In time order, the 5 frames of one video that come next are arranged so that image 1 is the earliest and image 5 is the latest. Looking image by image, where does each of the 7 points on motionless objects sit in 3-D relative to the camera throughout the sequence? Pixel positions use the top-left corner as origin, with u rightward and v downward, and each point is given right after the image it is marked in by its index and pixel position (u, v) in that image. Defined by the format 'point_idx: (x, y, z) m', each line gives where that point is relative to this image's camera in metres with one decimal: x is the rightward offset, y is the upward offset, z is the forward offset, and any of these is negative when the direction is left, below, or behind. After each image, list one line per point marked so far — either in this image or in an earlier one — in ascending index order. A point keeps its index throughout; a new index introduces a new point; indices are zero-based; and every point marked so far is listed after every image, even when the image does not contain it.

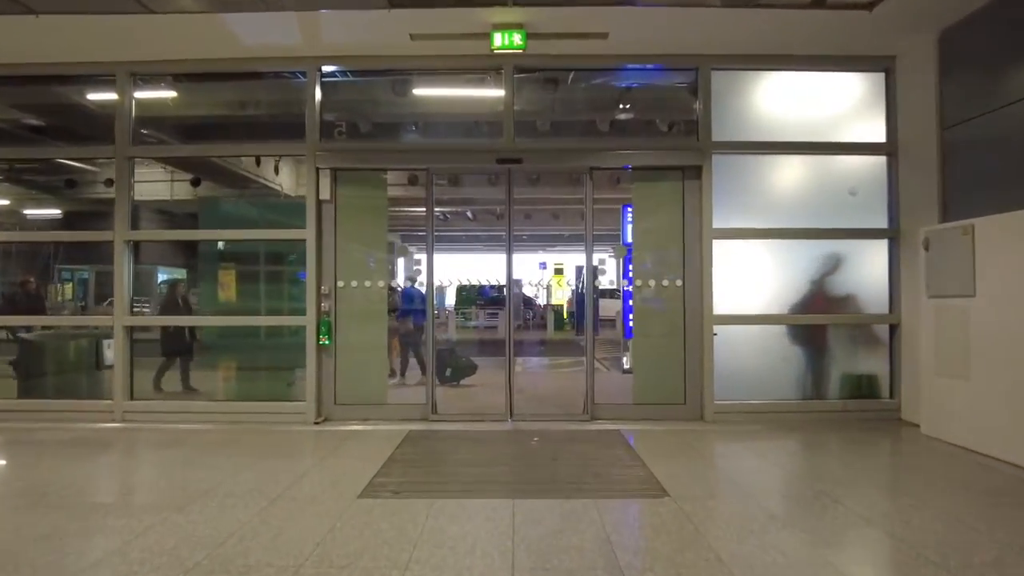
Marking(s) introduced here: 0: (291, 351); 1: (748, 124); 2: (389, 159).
0: (-2.3, -0.7, +6.8) m
1: (+2.4, +1.7, +6.8) m
2: (-1.2, +1.3, +6.7) m
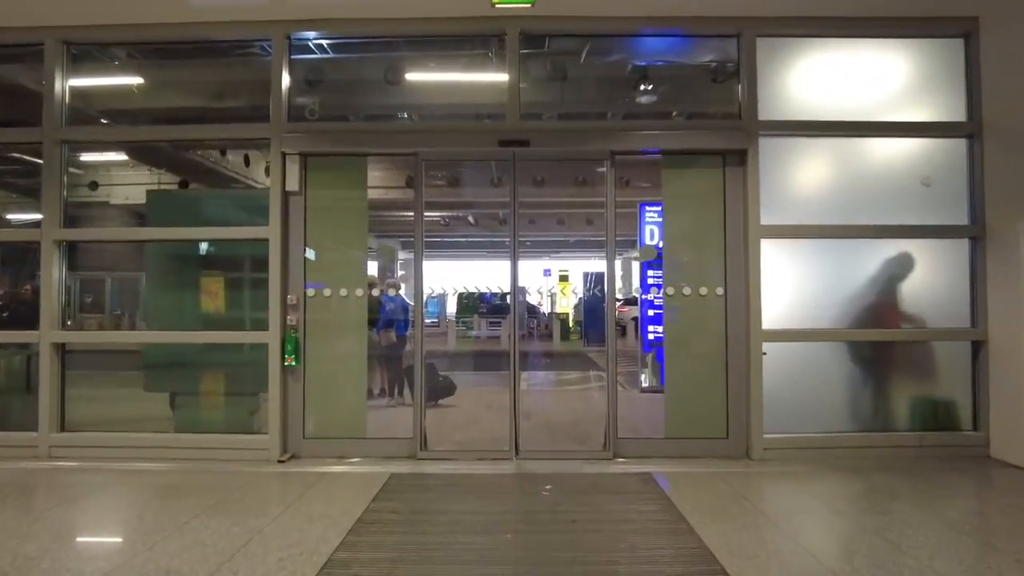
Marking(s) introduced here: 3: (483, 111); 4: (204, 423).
0: (-2.2, -0.7, +5.7) m
1: (+2.5, +1.6, +5.7) m
2: (-1.2, +1.2, +5.6) m
3: (-0.3, +1.5, +5.7) m
4: (-2.7, -1.1, +5.7) m
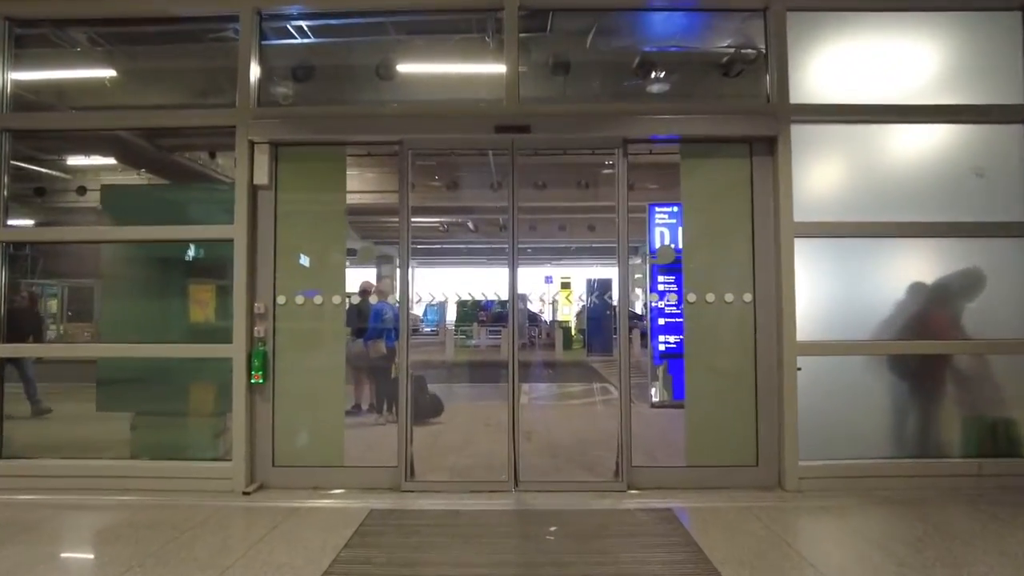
0: (-2.2, -0.8, +5.0) m
1: (+2.4, +1.5, +5.0) m
2: (-1.2, +1.2, +4.9) m
3: (-0.3, +1.5, +5.1) m
4: (-2.7, -1.2, +5.1) m
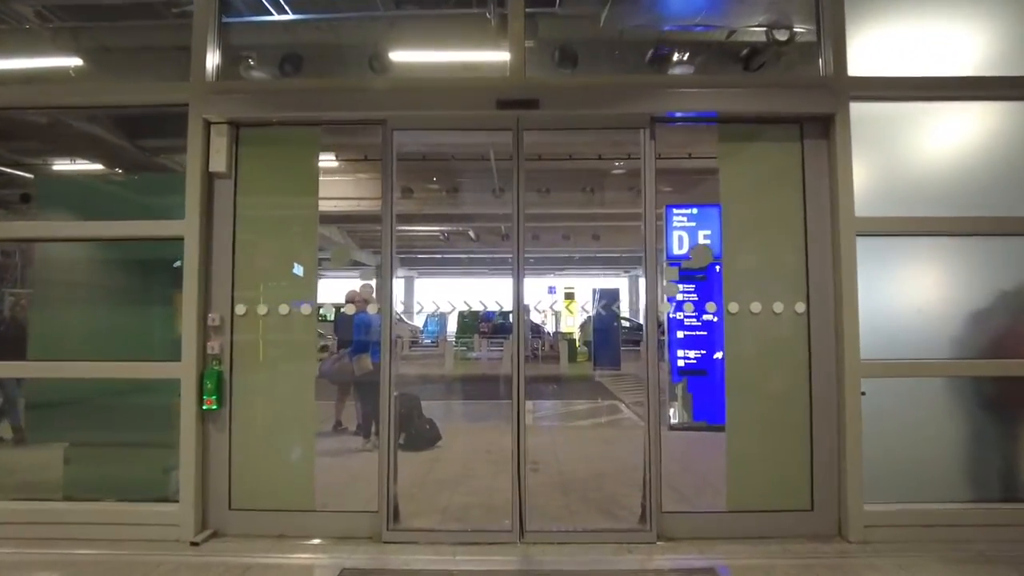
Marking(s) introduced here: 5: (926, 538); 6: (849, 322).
0: (-2.2, -0.8, +4.2) m
1: (+2.5, +1.5, +4.3) m
2: (-1.2, +1.1, +4.2) m
3: (-0.2, +1.4, +4.3) m
4: (-2.7, -1.2, +4.3) m
5: (+2.4, -1.5, +3.9) m
6: (+2.0, -0.2, +3.9) m
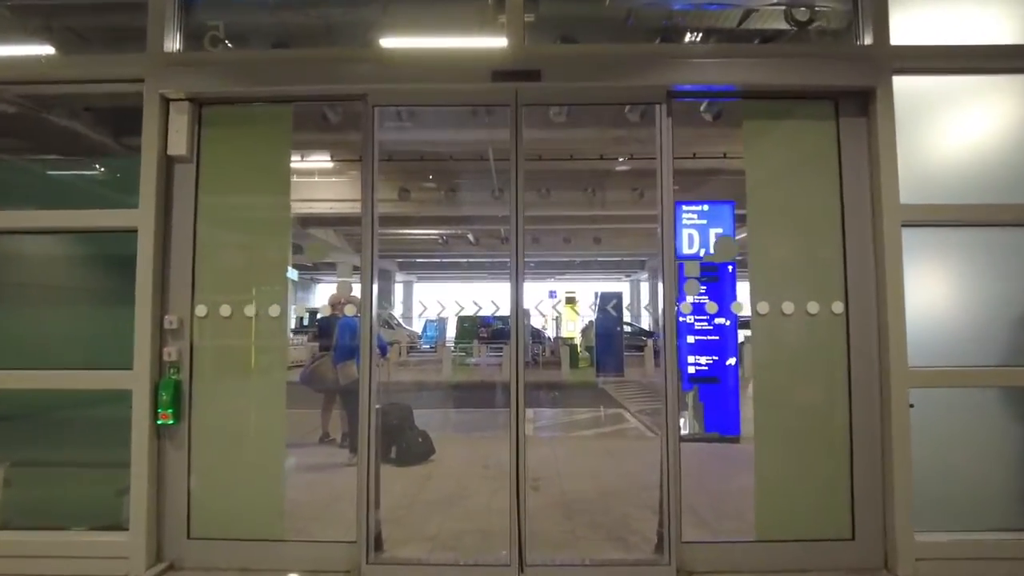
0: (-2.2, -0.8, +3.7) m
1: (+2.5, +1.5, +3.8) m
2: (-1.2, +1.1, +3.7) m
3: (-0.2, +1.4, +3.9) m
4: (-2.7, -1.2, +3.8) m
5: (+2.4, -1.4, +3.4) m
6: (+2.0, -0.2, +3.5) m
